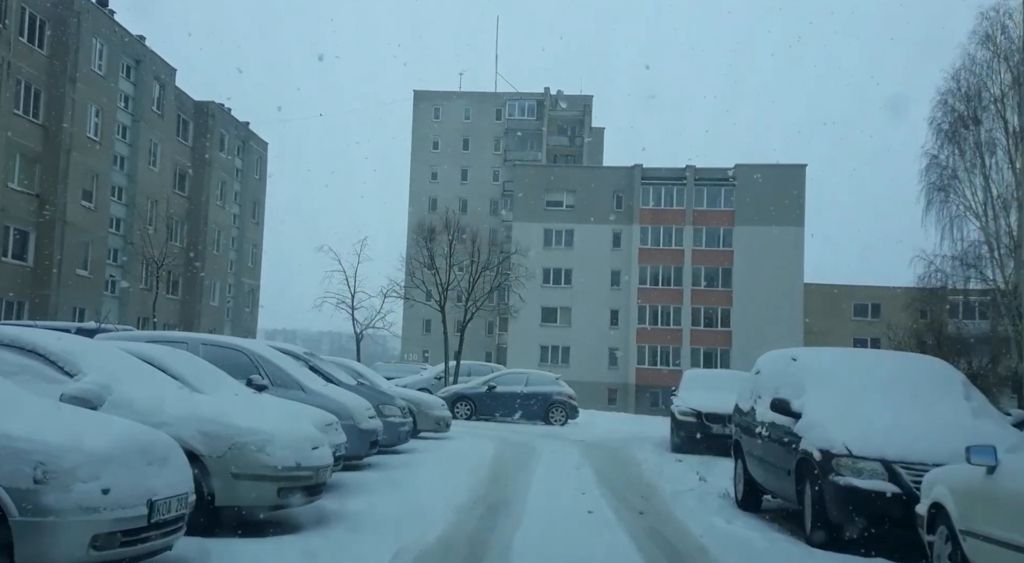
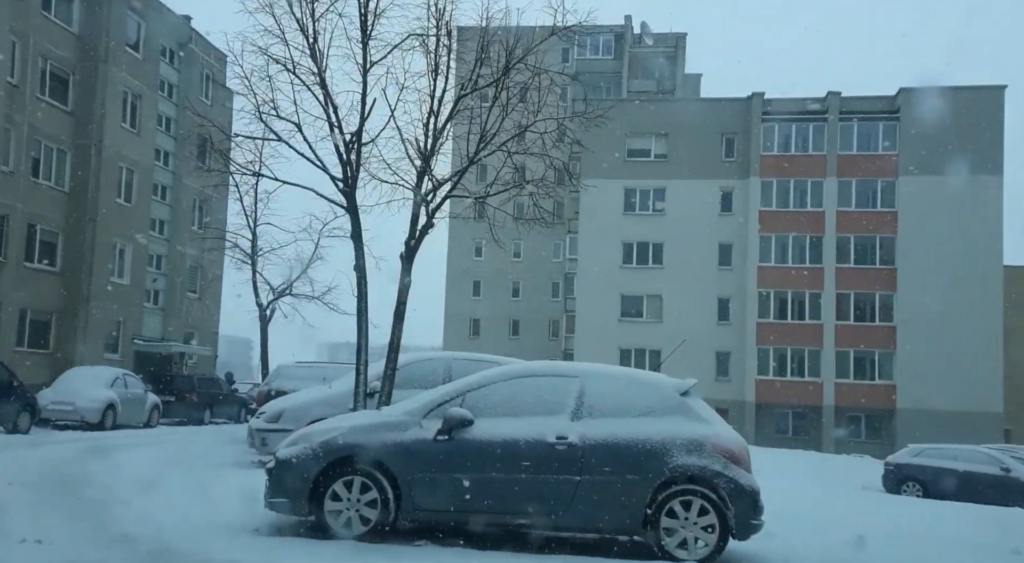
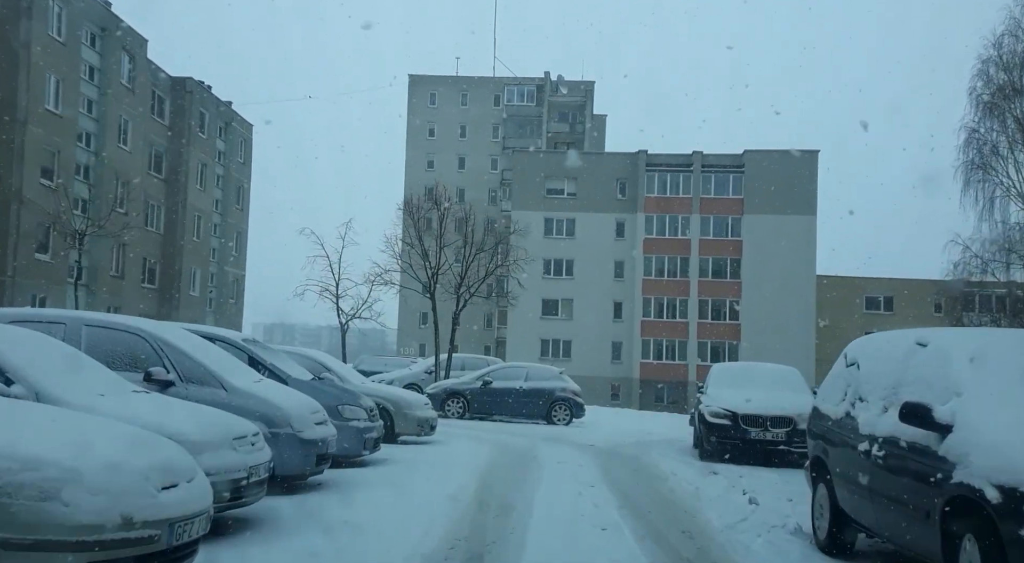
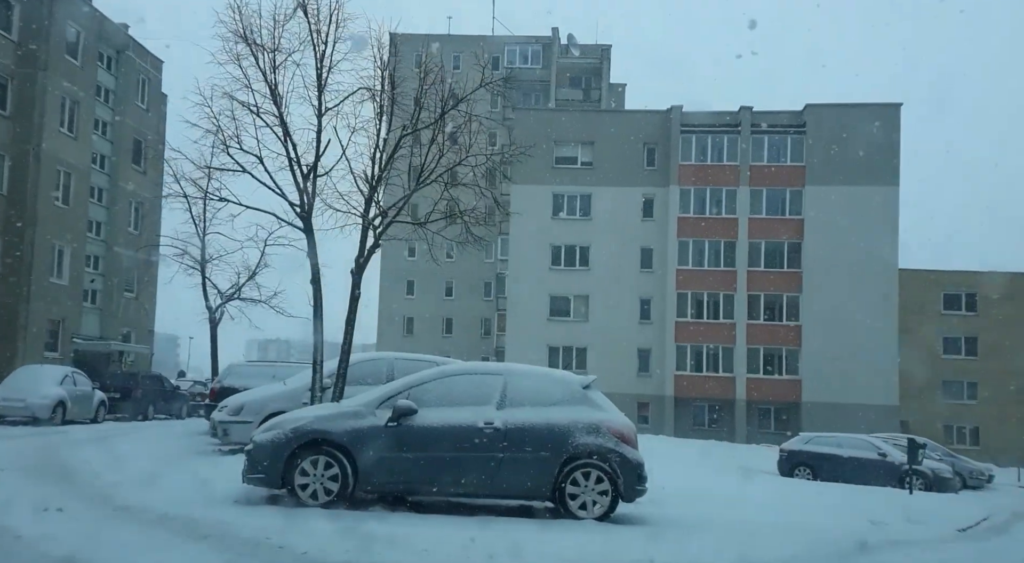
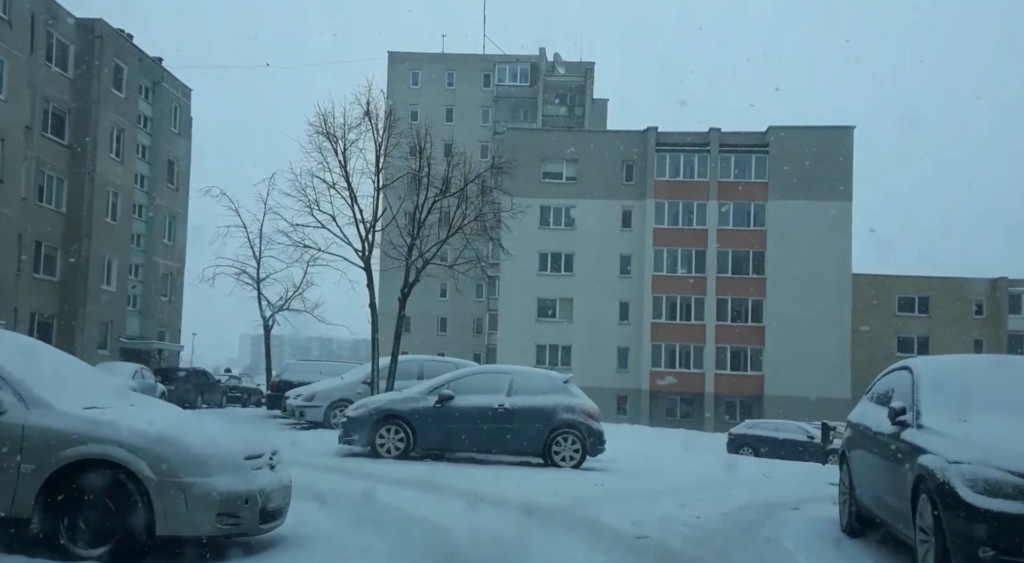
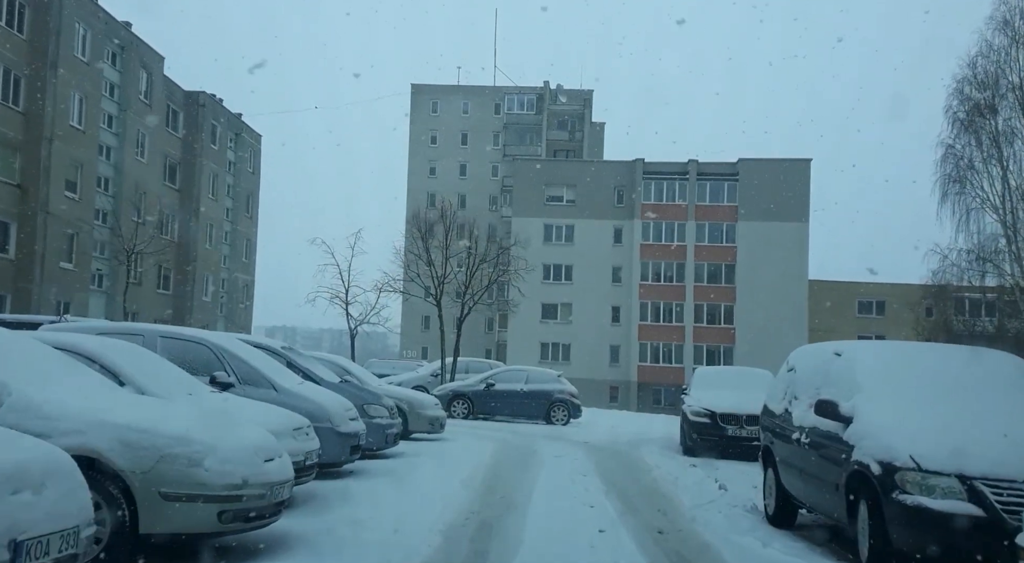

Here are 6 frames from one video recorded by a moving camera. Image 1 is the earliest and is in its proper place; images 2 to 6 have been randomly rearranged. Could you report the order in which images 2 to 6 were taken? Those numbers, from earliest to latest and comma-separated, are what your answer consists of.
6, 3, 5, 4, 2
